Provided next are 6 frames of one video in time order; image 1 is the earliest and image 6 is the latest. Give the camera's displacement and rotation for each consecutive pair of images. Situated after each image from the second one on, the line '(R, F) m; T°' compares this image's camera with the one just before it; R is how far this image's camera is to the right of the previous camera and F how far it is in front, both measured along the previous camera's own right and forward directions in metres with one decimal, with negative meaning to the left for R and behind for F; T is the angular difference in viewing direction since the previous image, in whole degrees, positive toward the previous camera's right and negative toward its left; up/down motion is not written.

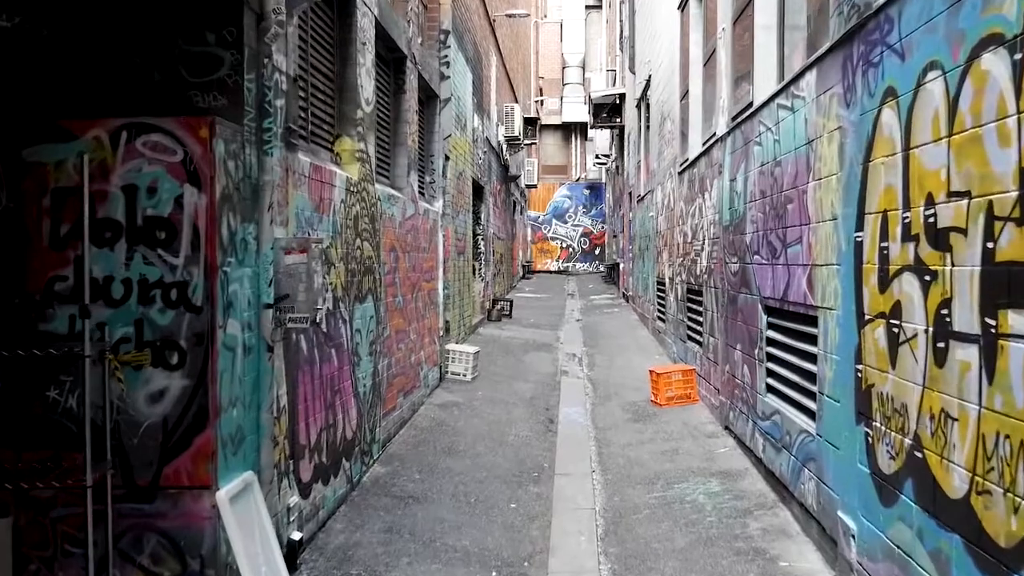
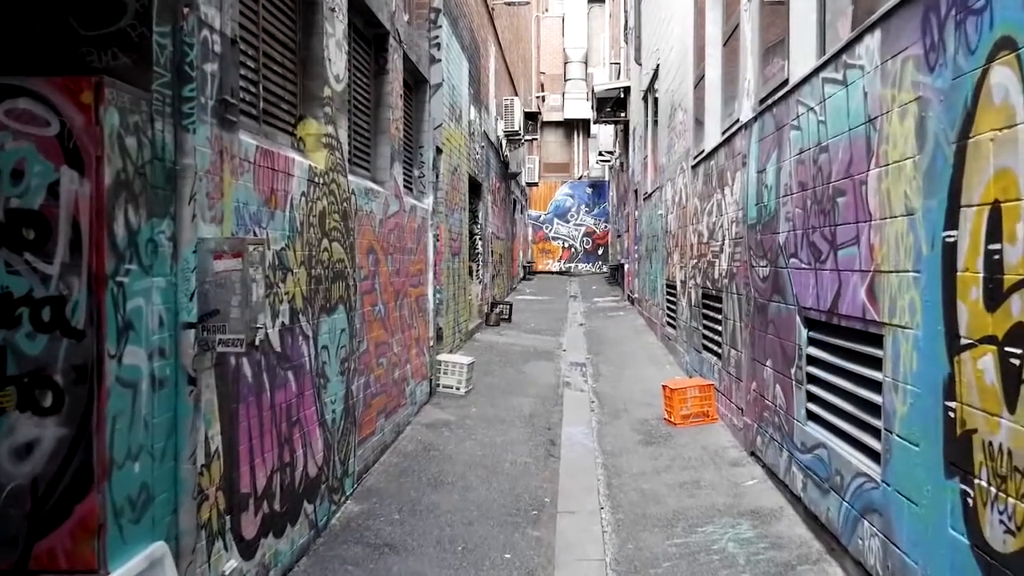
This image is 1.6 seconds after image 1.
(0.0, +0.8) m; 0°
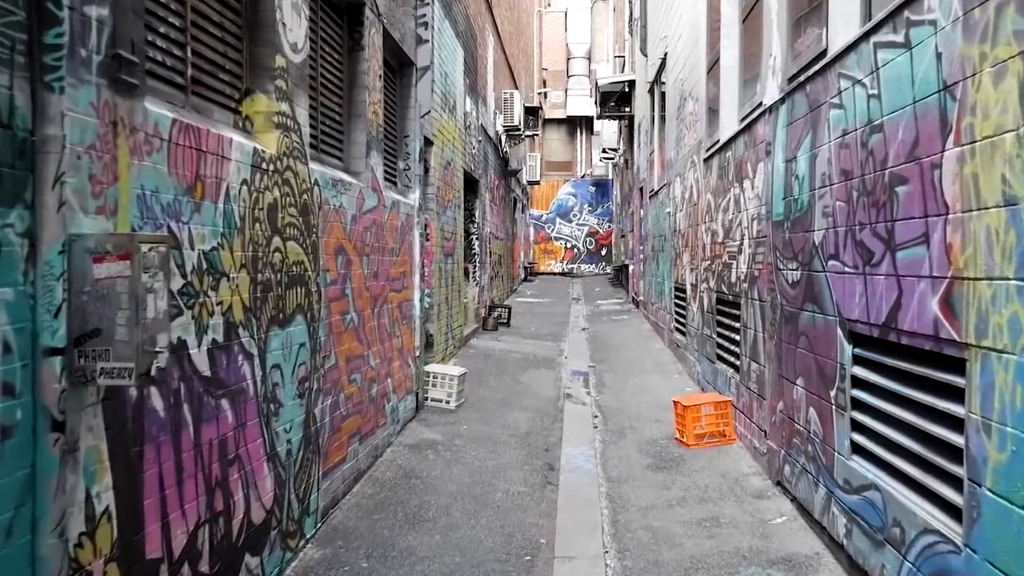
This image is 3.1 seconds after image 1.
(+0.1, +0.7) m; 0°
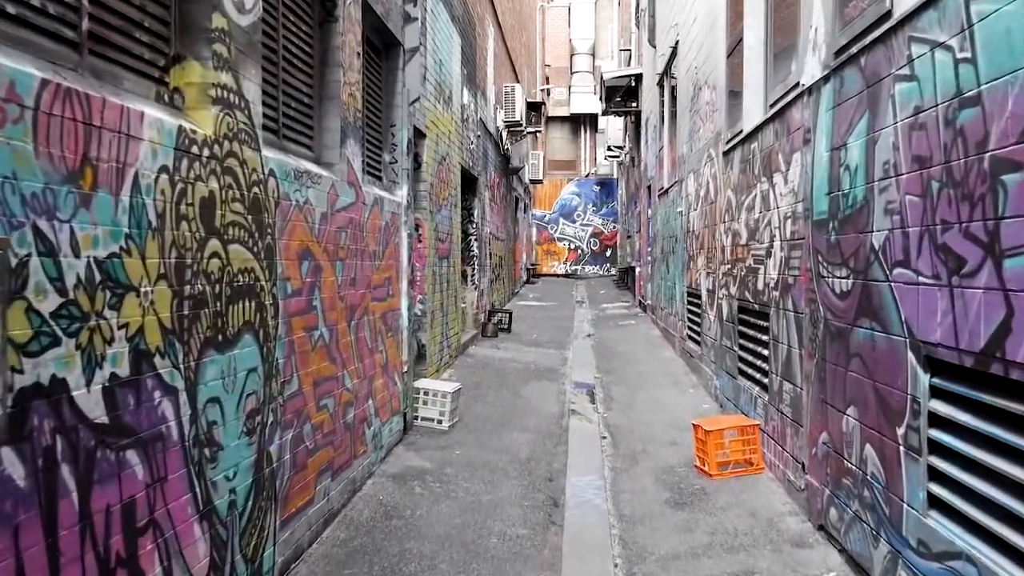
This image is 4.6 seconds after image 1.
(0.0, +0.7) m; 0°
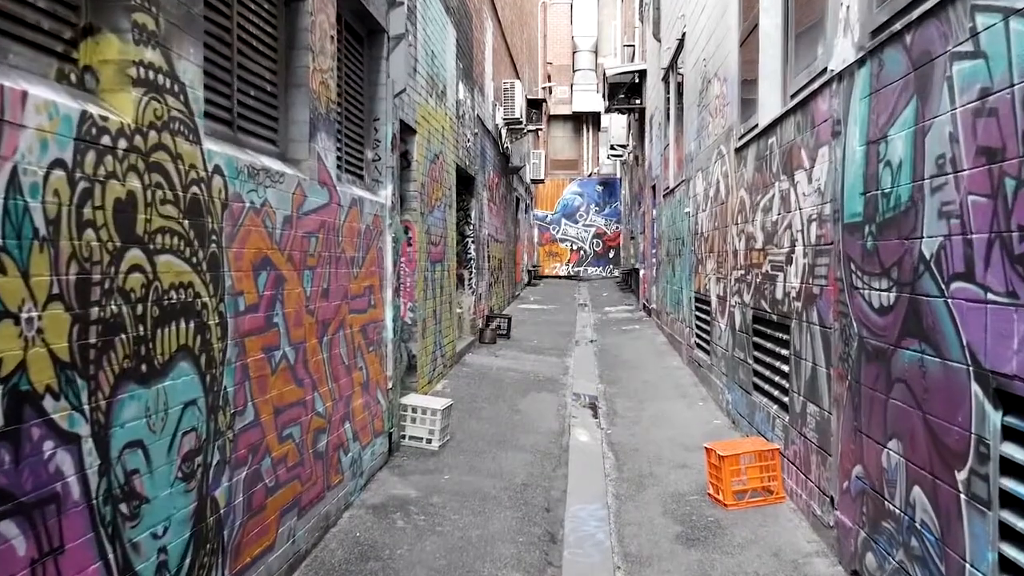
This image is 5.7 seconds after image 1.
(+0.1, +0.5) m; 0°
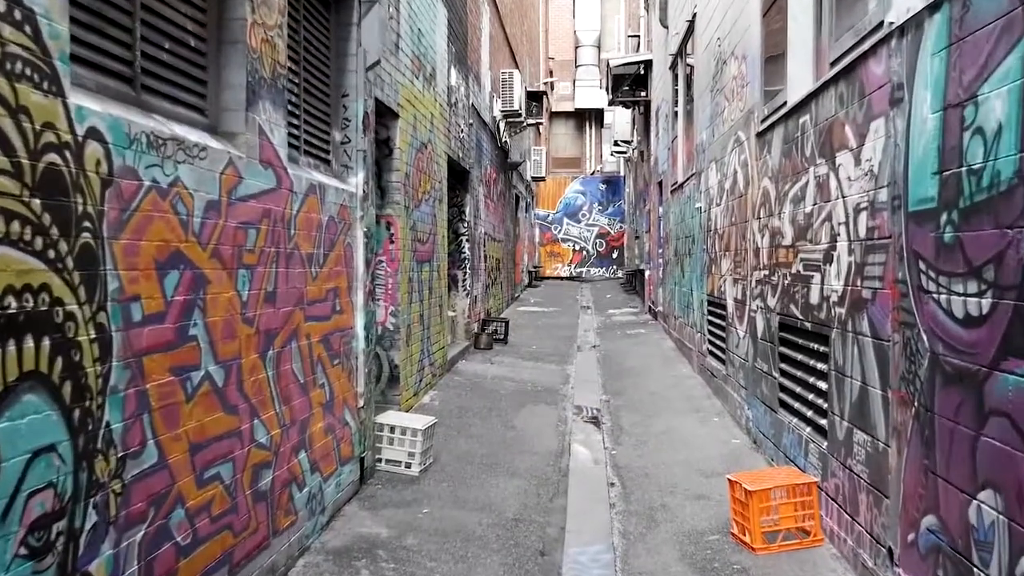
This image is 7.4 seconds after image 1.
(+0.1, +0.8) m; 0°
